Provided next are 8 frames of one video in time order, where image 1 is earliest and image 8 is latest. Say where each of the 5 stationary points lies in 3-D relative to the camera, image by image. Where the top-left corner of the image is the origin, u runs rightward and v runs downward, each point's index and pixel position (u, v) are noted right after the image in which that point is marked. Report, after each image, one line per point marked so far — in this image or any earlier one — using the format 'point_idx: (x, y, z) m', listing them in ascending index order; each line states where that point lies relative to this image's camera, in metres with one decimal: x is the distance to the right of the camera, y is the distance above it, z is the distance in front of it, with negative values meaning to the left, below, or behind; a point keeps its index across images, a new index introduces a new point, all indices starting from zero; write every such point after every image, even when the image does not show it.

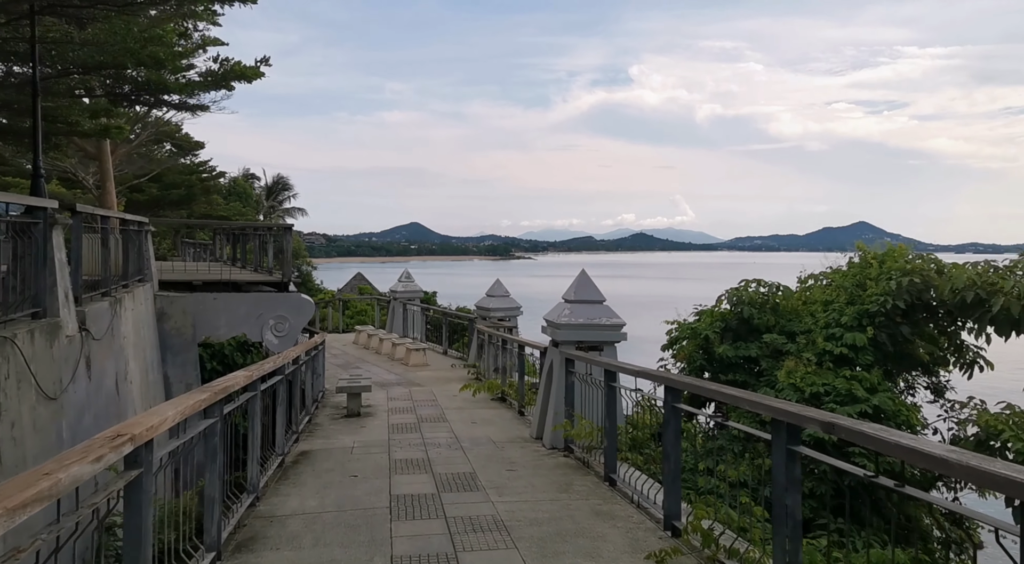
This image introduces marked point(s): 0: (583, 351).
0: (+0.7, -0.6, +7.0) m
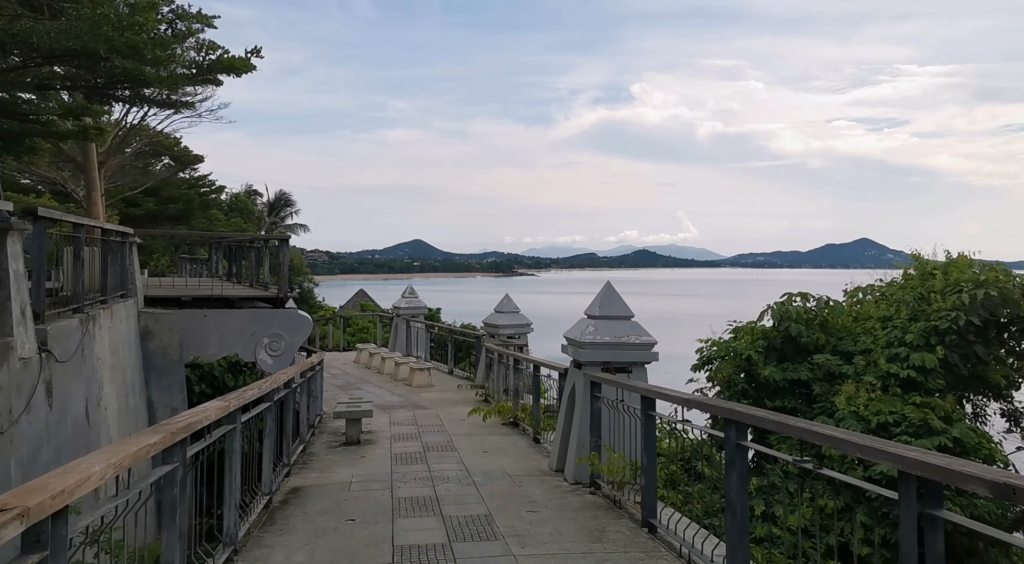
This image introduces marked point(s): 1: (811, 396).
0: (+0.8, -0.8, +6.2) m
1: (+2.6, -1.0, +6.6) m
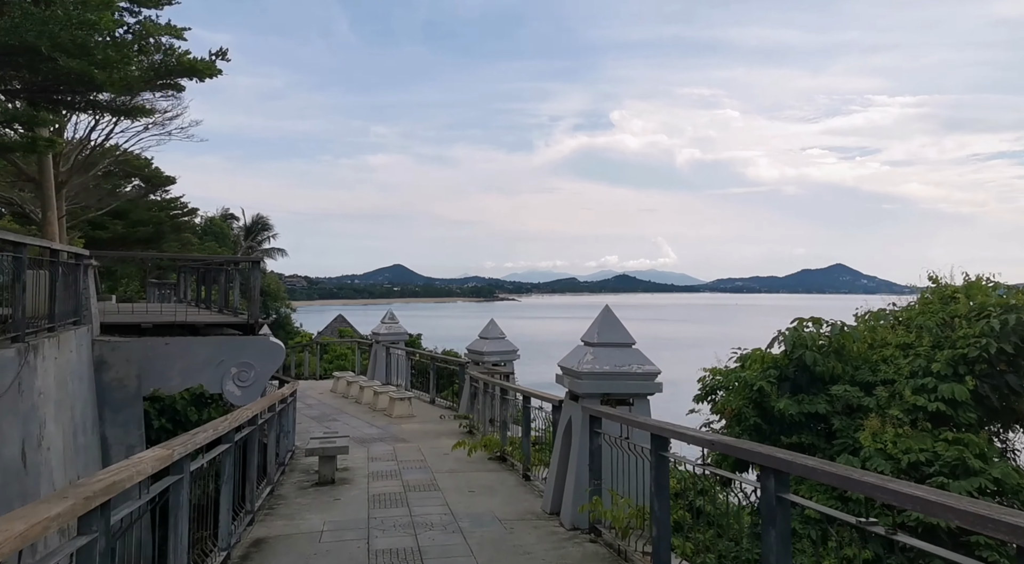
0: (+0.7, -0.9, +5.7) m
1: (+2.6, -1.2, +6.1) m
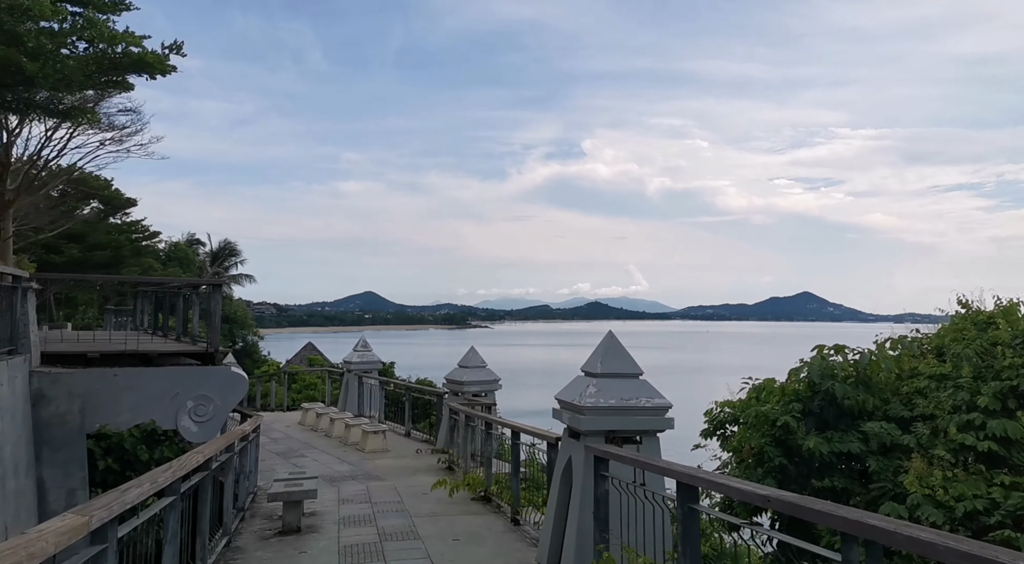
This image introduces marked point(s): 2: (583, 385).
0: (+0.7, -1.1, +5.0) m
1: (+2.5, -1.4, +5.5) m
2: (+0.5, -0.7, +5.2) m
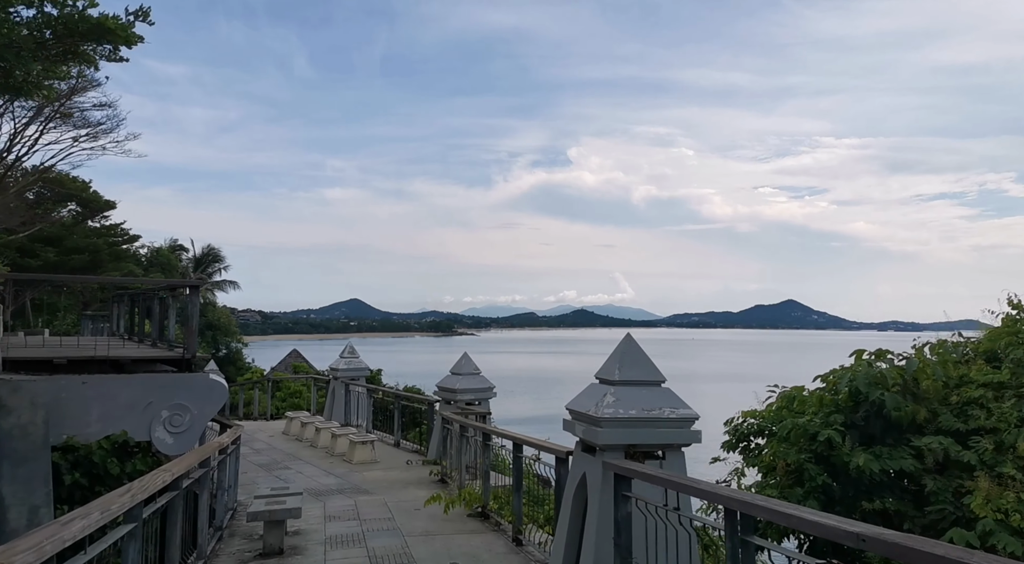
0: (+0.7, -1.1, +4.5) m
1: (+2.5, -1.4, +5.0) m
2: (+0.5, -0.7, +4.7) m
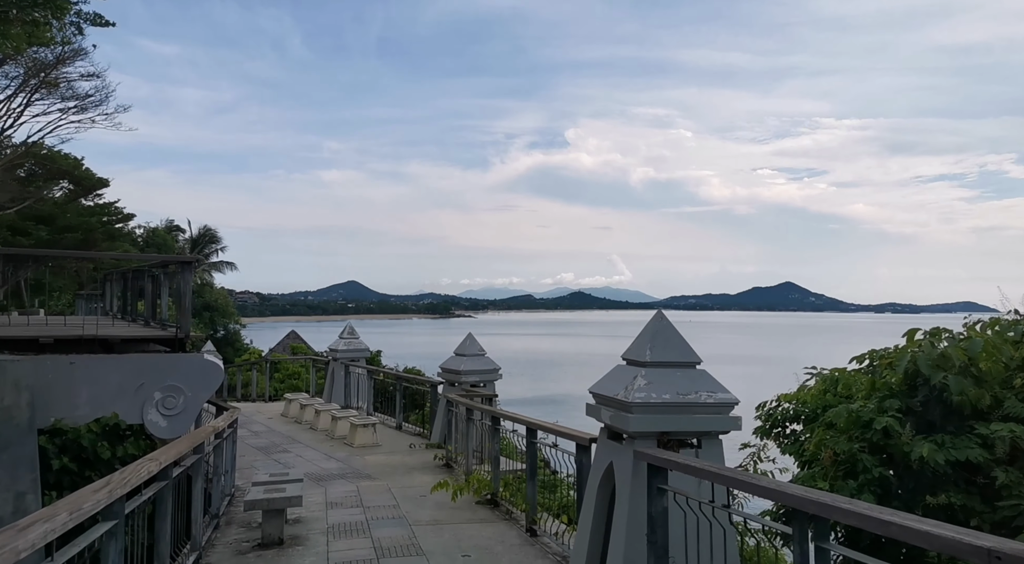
0: (+0.9, -0.9, +4.1) m
1: (+2.7, -1.2, +4.6) m
2: (+0.6, -0.5, +4.3) m
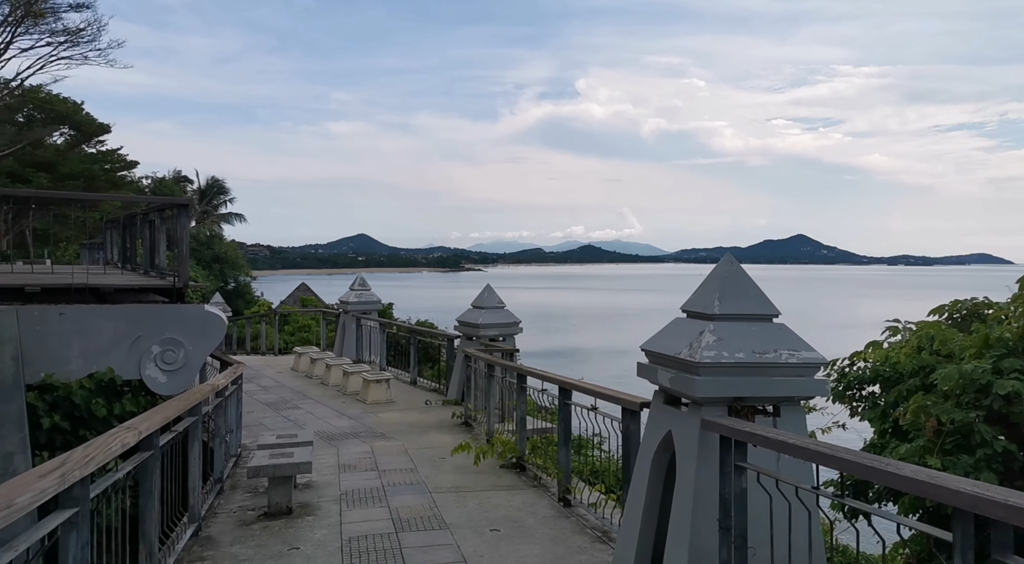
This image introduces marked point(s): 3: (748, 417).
0: (+1.1, -0.6, +3.4) m
1: (+2.9, -0.9, +4.0) m
2: (+0.8, -0.2, +3.6) m
3: (+1.1, -0.6, +3.5) m
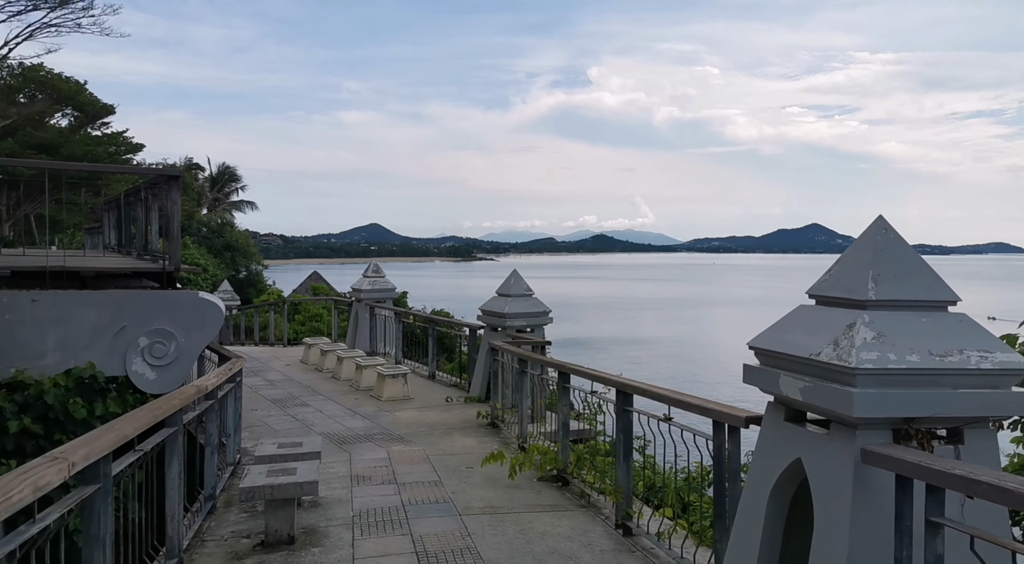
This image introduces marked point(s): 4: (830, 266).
0: (+1.3, -0.5, +2.5) m
1: (+3.1, -0.8, +3.0) m
2: (+1.1, -0.1, +2.6) m
3: (+1.3, -0.5, +2.5) m
4: (+1.1, +0.1, +2.7) m
